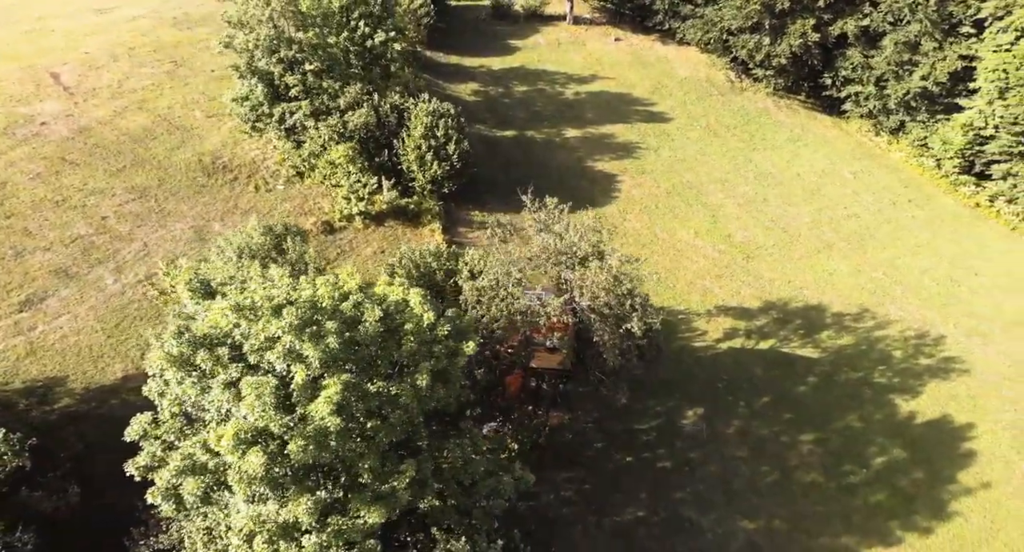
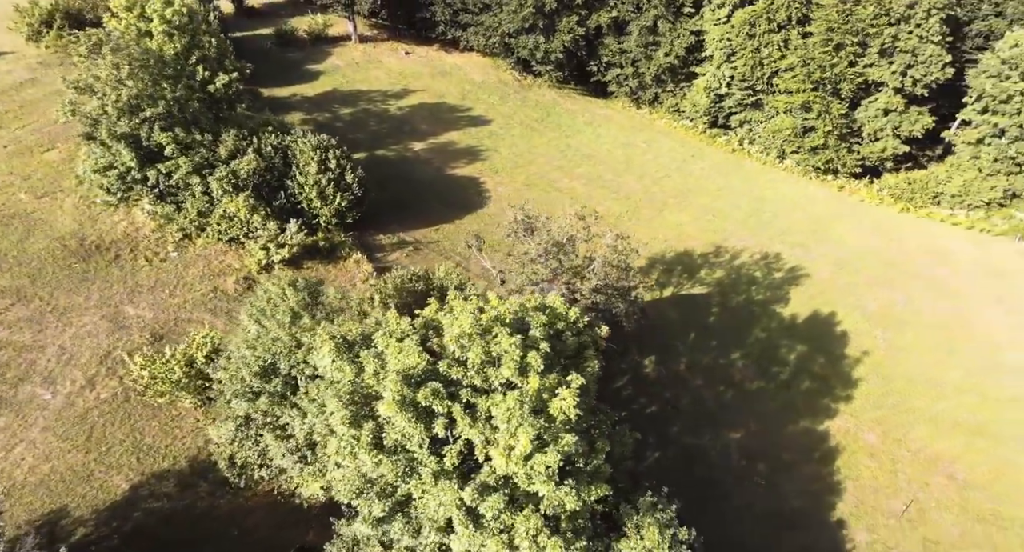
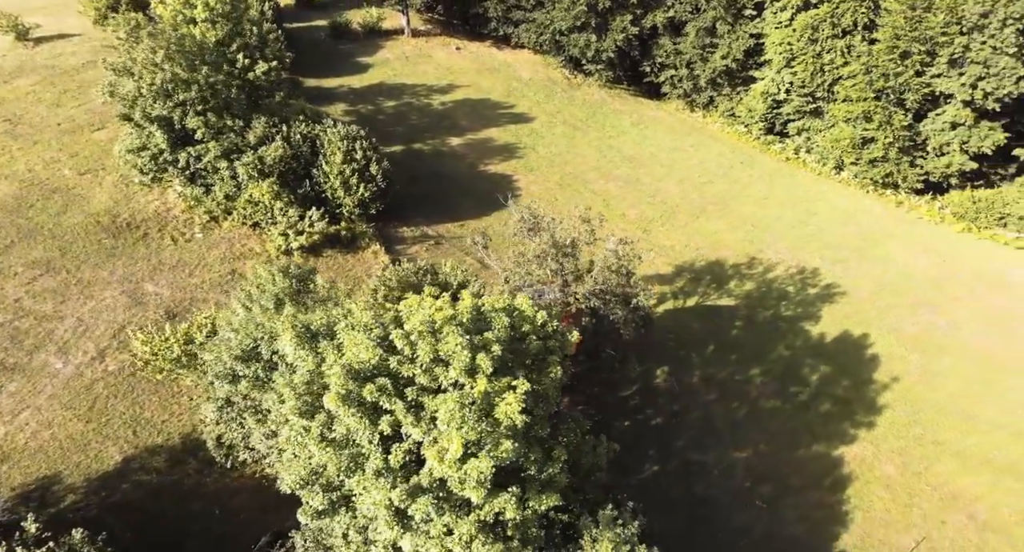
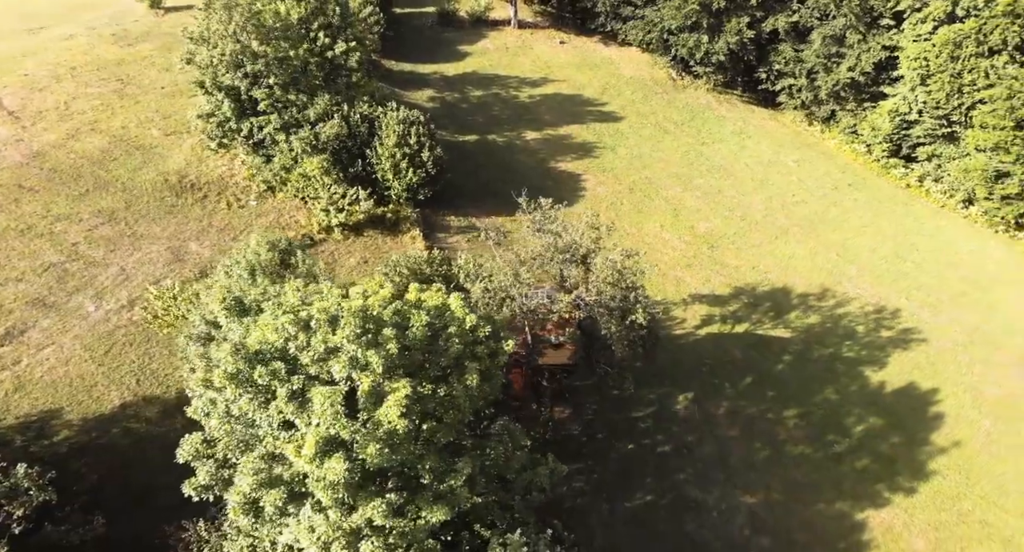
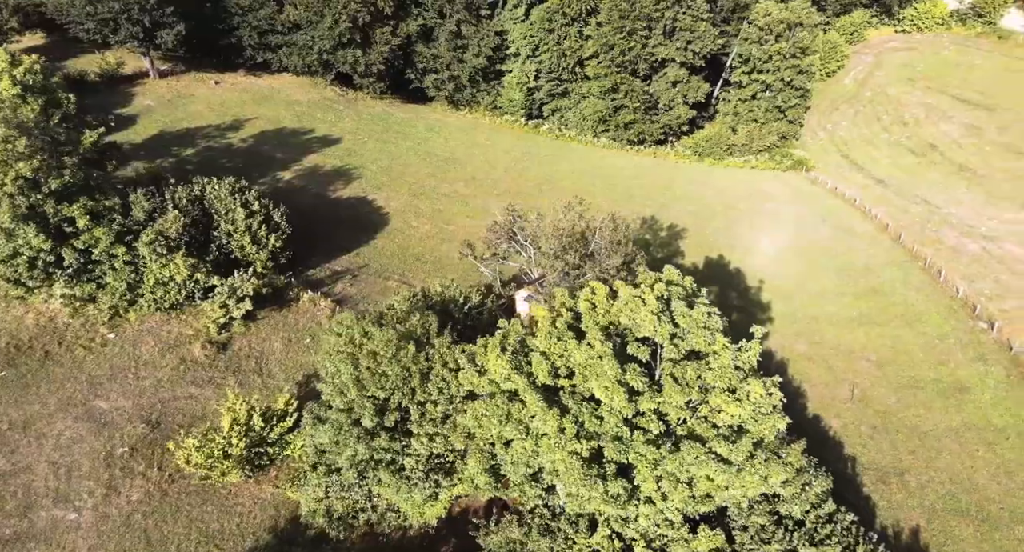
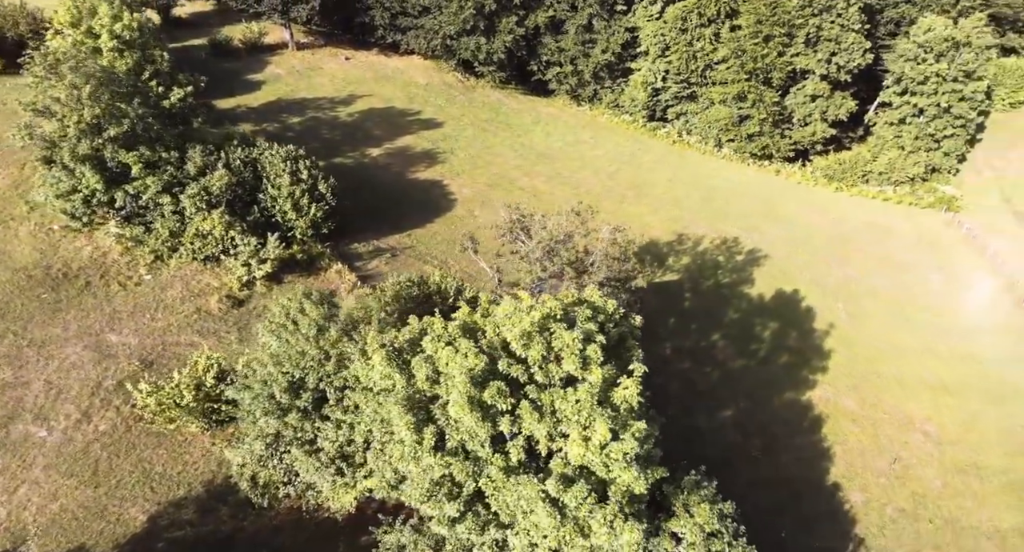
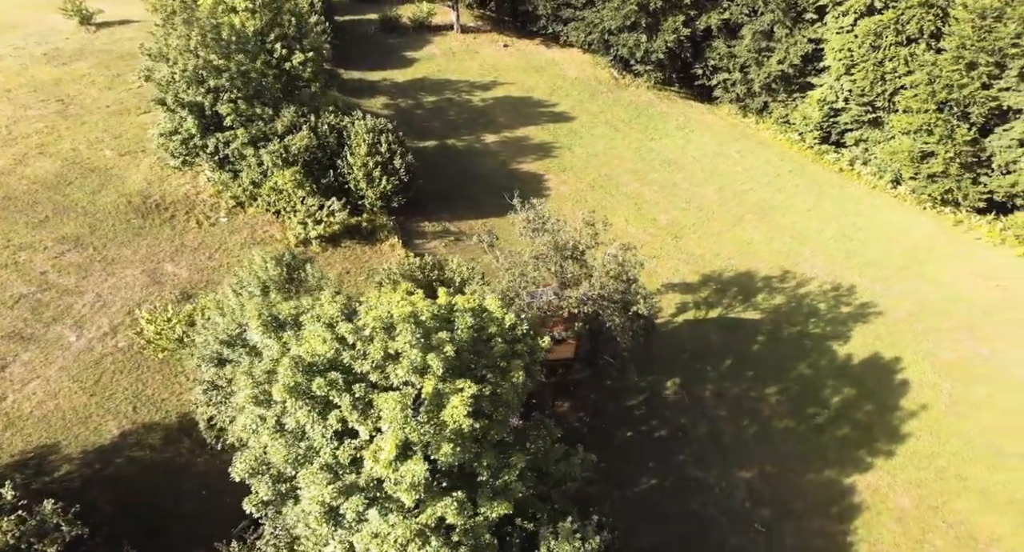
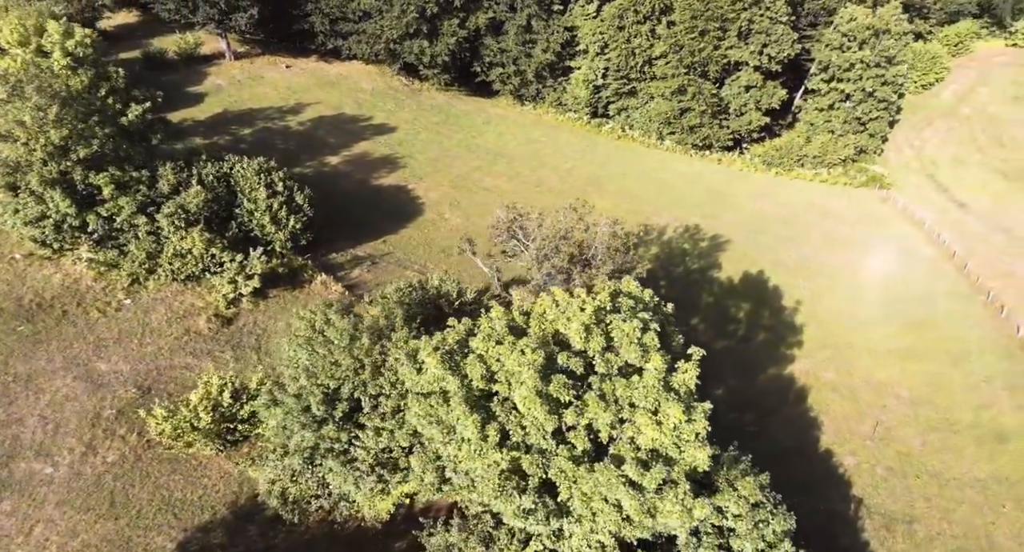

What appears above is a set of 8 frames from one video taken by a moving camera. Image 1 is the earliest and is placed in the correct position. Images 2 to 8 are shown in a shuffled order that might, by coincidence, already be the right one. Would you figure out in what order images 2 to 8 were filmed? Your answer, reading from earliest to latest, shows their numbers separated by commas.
4, 7, 3, 2, 6, 8, 5
